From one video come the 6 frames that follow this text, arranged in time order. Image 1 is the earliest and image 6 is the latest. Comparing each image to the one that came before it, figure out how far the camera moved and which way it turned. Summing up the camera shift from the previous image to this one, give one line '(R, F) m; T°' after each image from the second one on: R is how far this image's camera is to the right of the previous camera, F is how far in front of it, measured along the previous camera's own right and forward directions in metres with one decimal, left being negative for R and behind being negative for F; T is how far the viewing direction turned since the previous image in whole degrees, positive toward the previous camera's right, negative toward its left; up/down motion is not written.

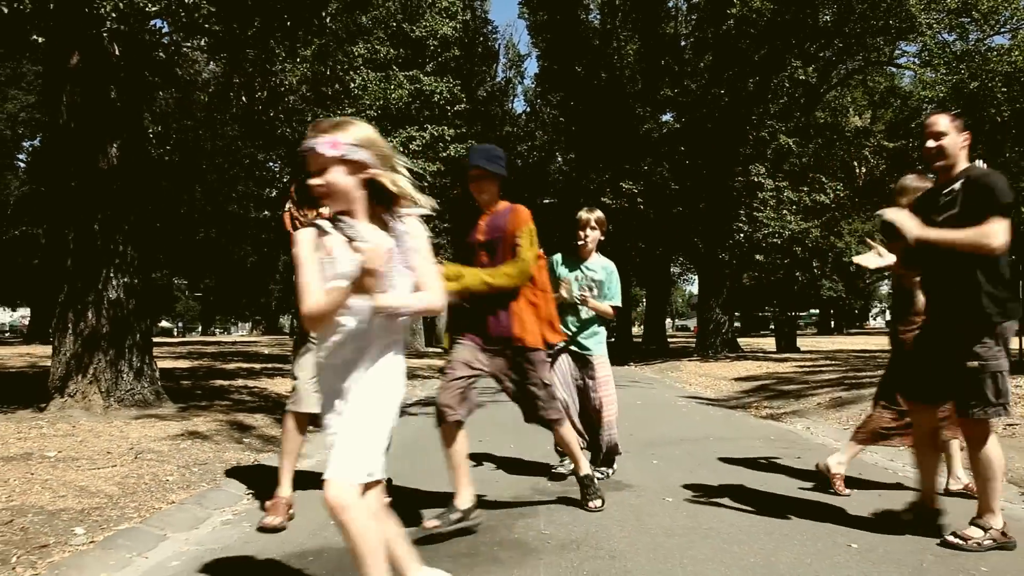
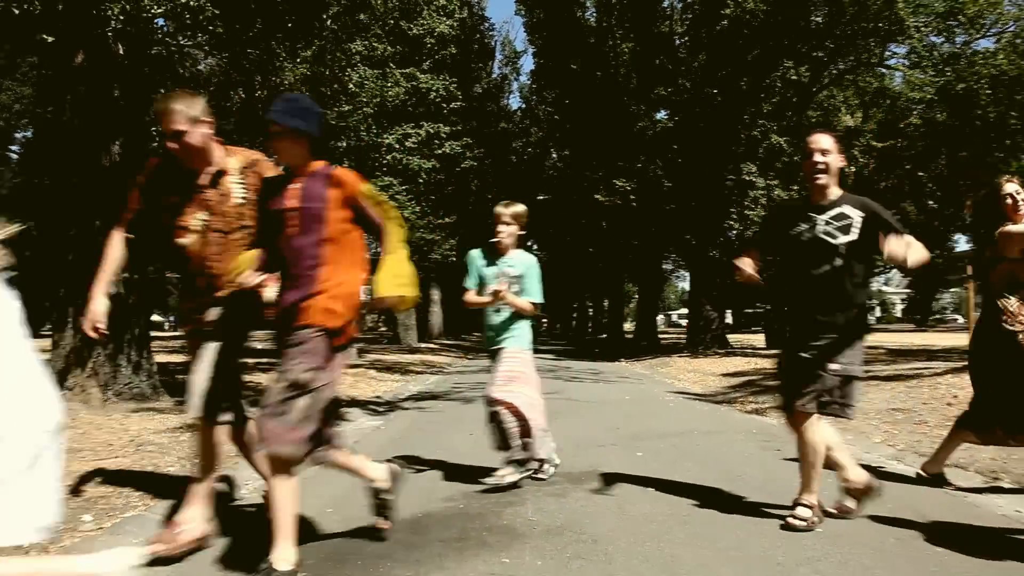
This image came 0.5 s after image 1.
(0.0, -0.2) m; 0°
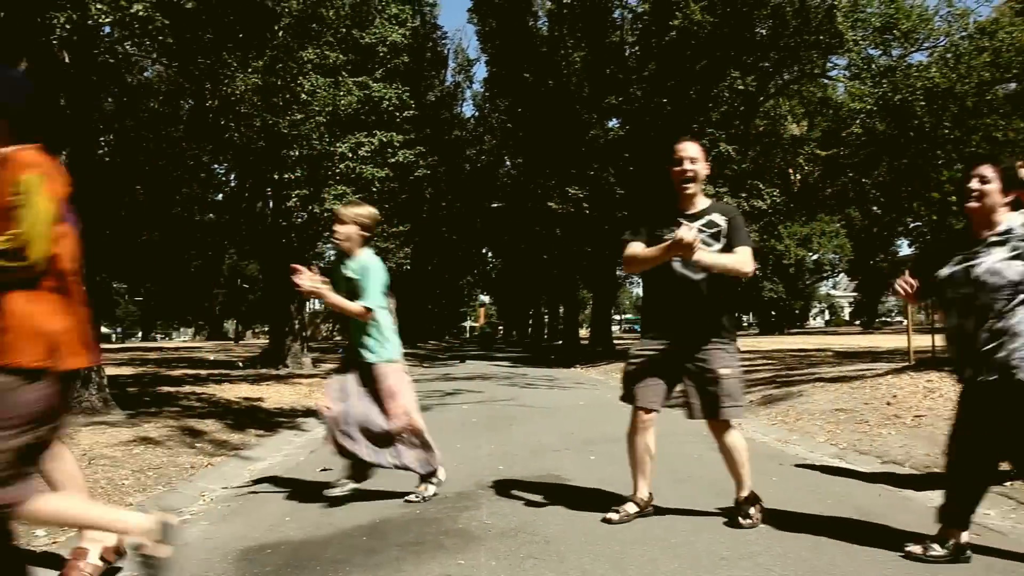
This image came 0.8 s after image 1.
(0.0, -0.1) m; +3°
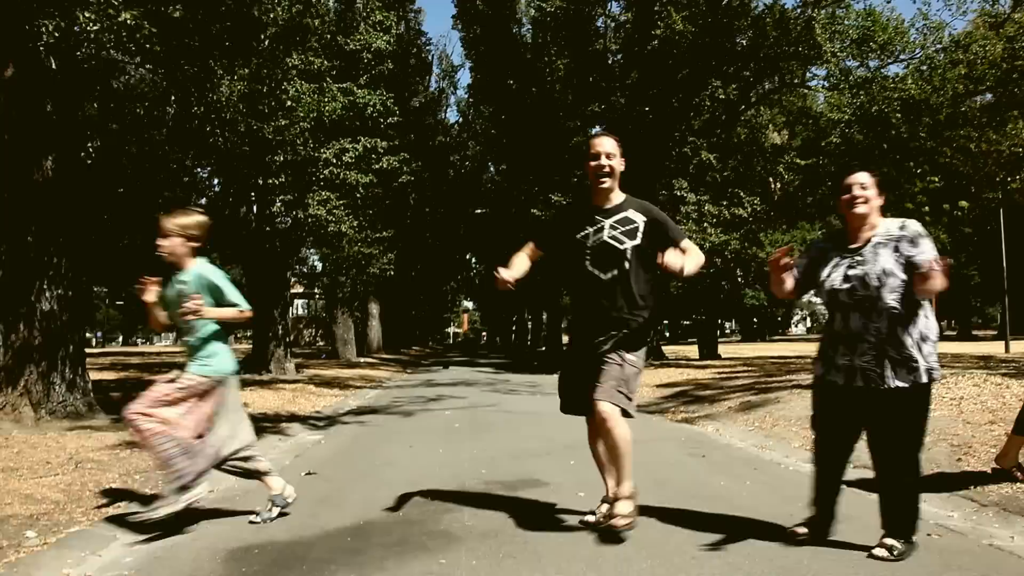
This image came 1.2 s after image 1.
(0.0, -0.2) m; +1°
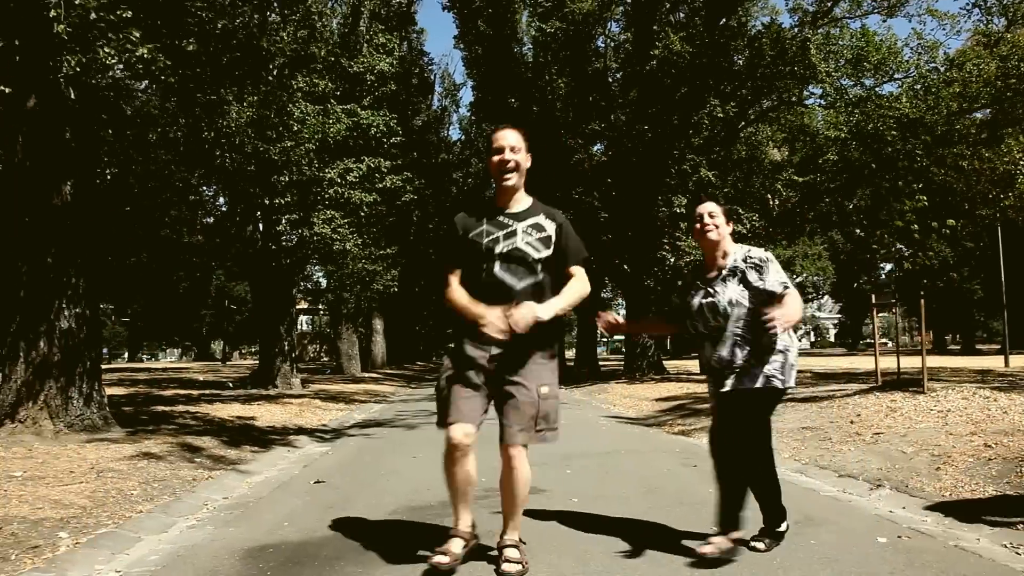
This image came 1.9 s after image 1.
(+0.1, -0.4) m; 0°
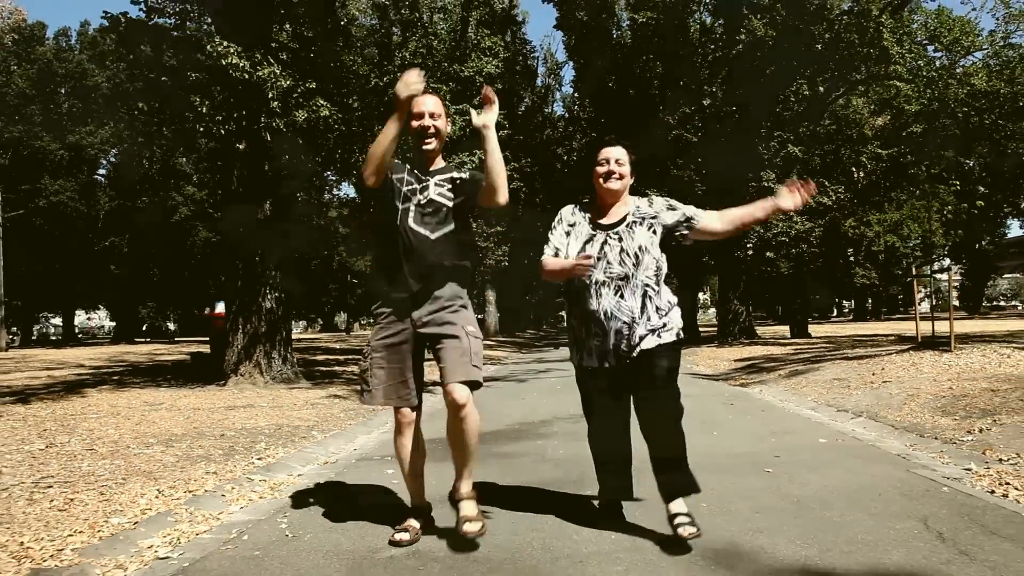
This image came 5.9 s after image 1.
(+0.4, -3.1) m; -8°
